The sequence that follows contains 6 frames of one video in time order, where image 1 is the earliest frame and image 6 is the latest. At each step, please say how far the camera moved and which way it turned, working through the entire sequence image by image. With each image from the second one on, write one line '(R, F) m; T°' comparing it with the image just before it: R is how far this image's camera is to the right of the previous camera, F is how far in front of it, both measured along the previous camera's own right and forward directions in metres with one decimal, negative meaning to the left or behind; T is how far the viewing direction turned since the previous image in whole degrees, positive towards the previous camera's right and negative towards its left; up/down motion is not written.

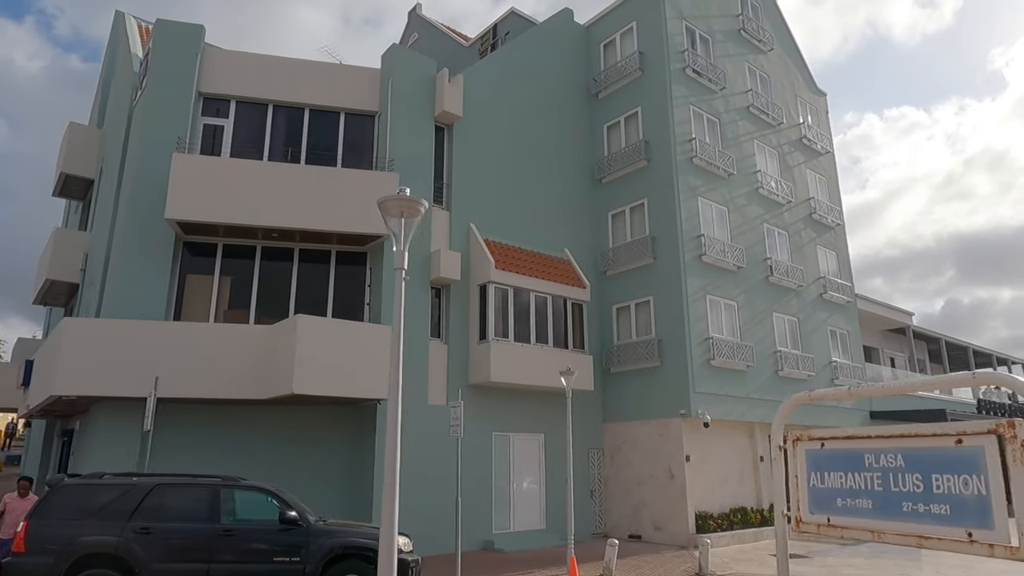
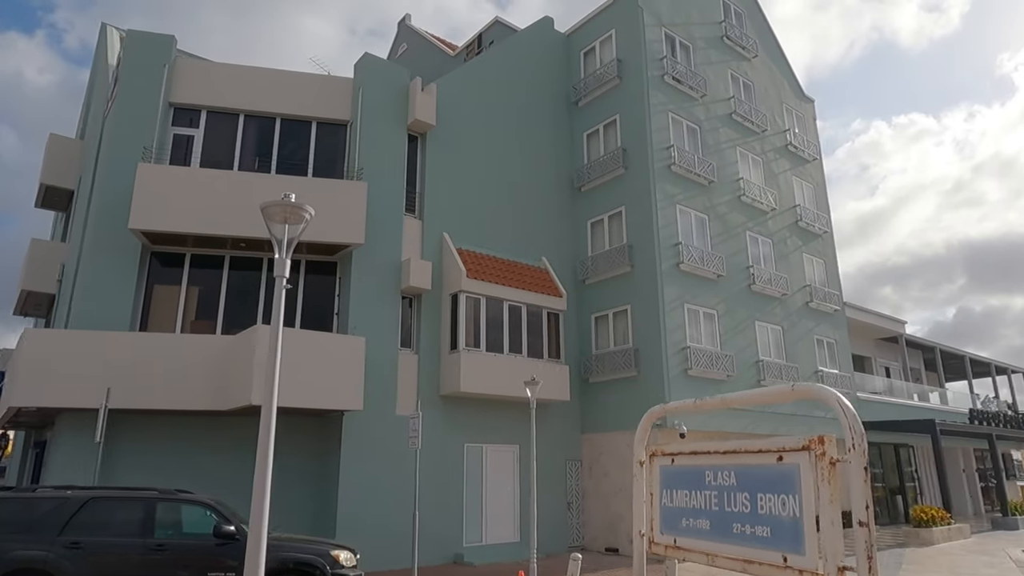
(+0.9, +0.2) m; -1°
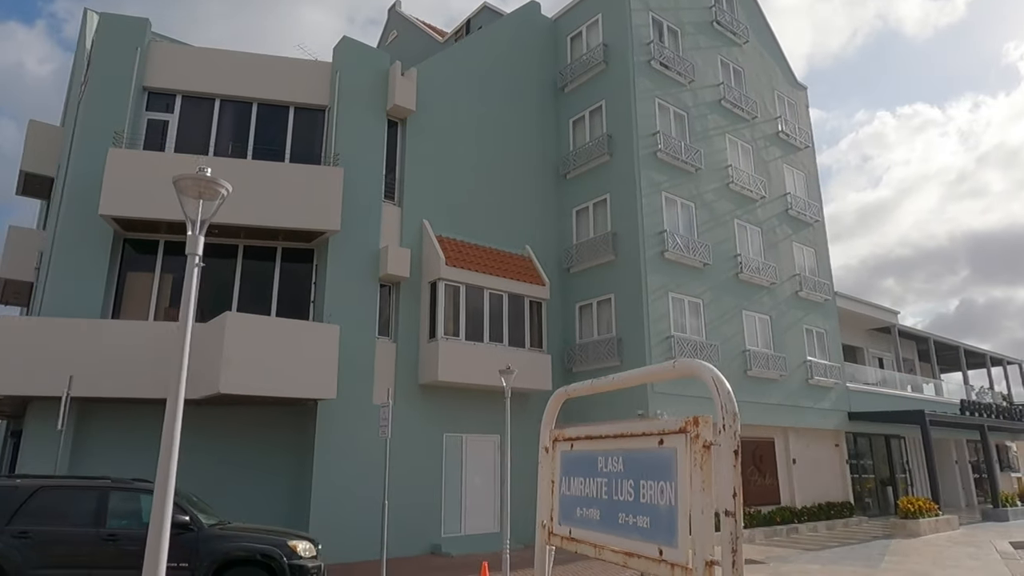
(+0.6, +0.2) m; 0°
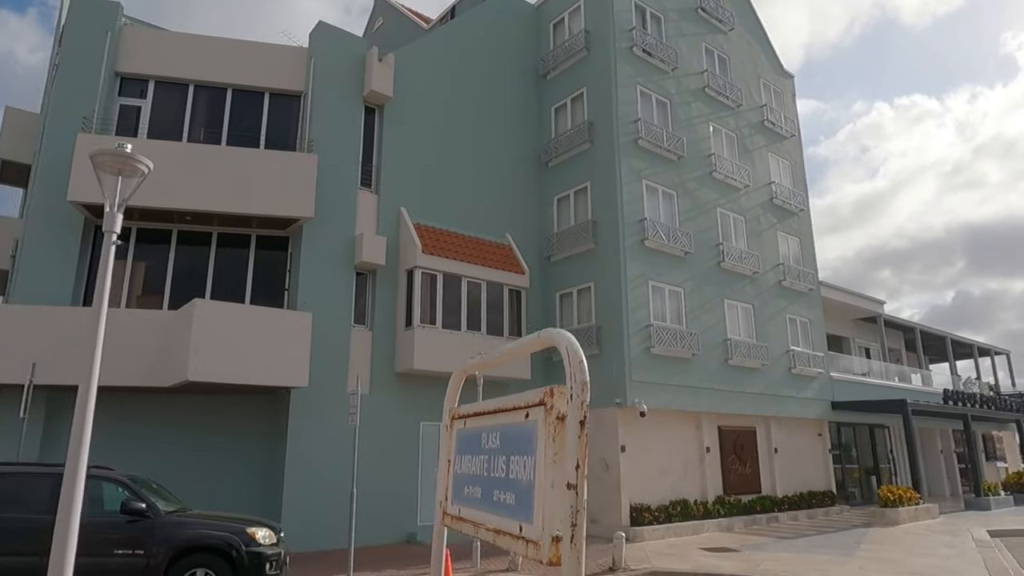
(+0.5, +0.1) m; 0°
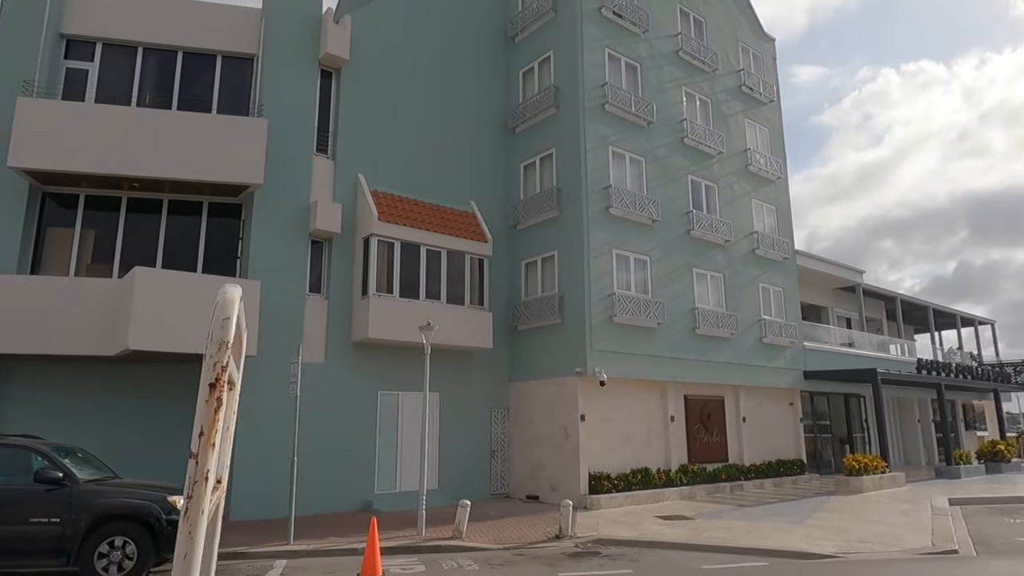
(+1.1, +0.2) m; 0°
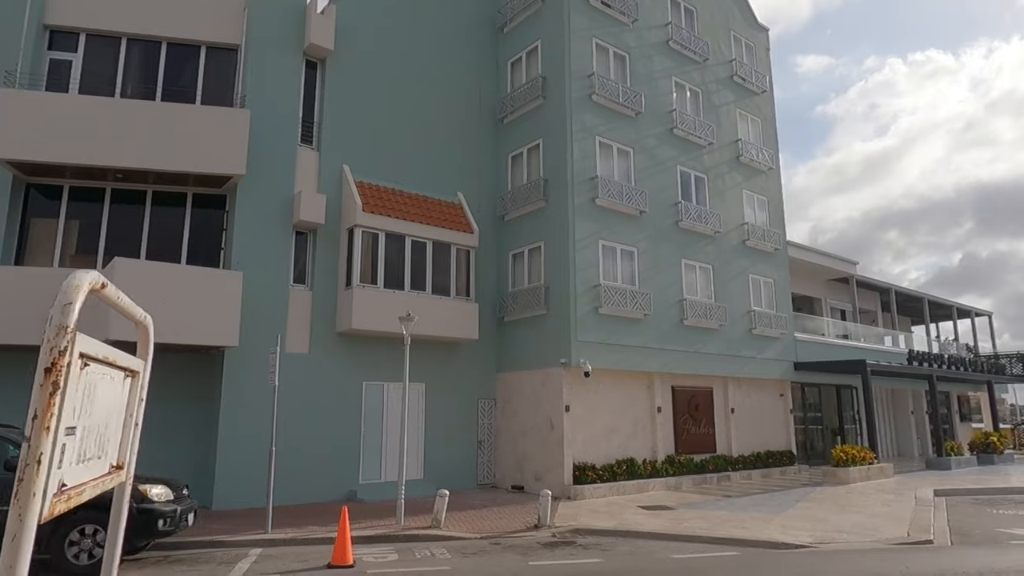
(+0.5, 0.0) m; 0°
